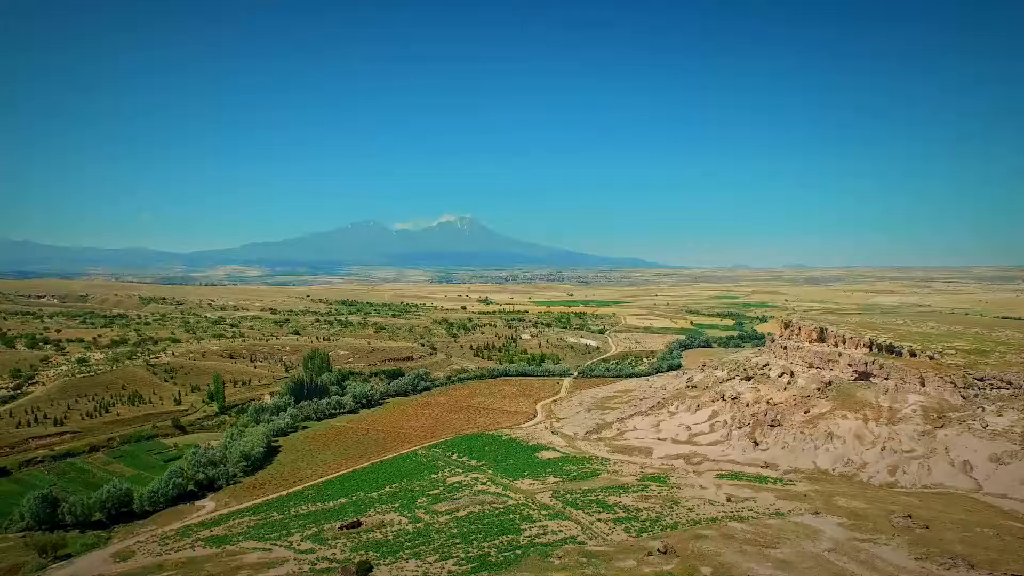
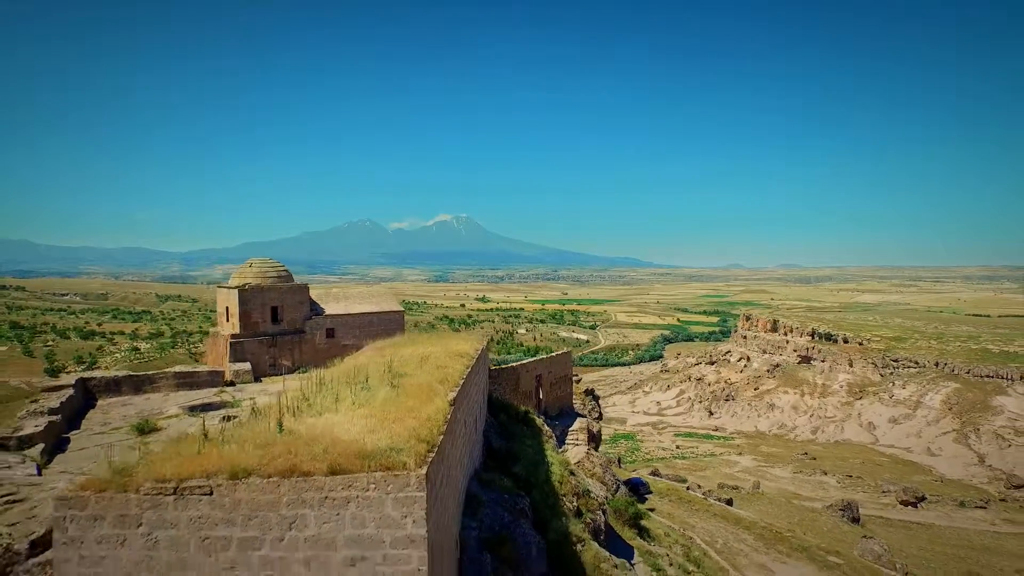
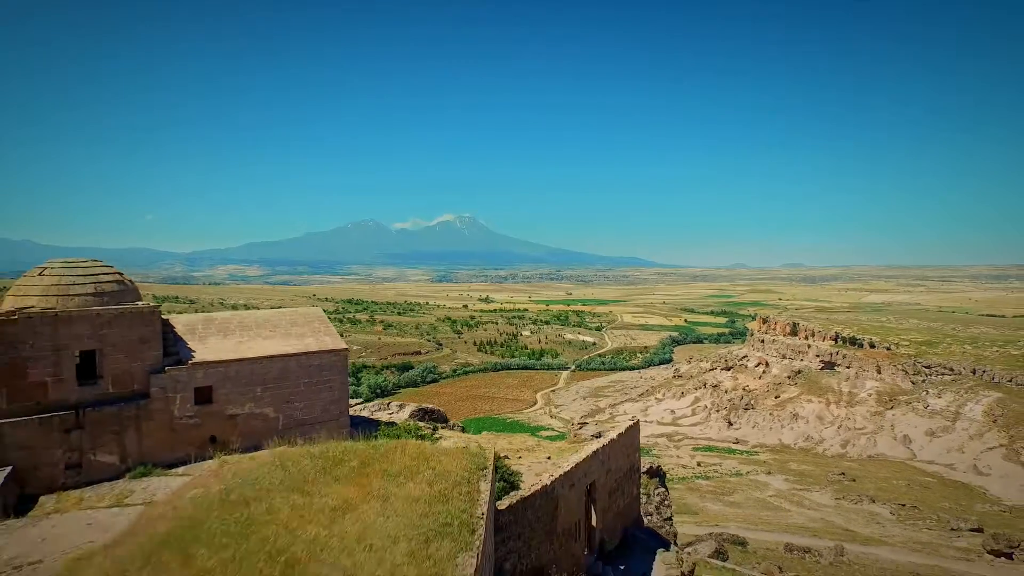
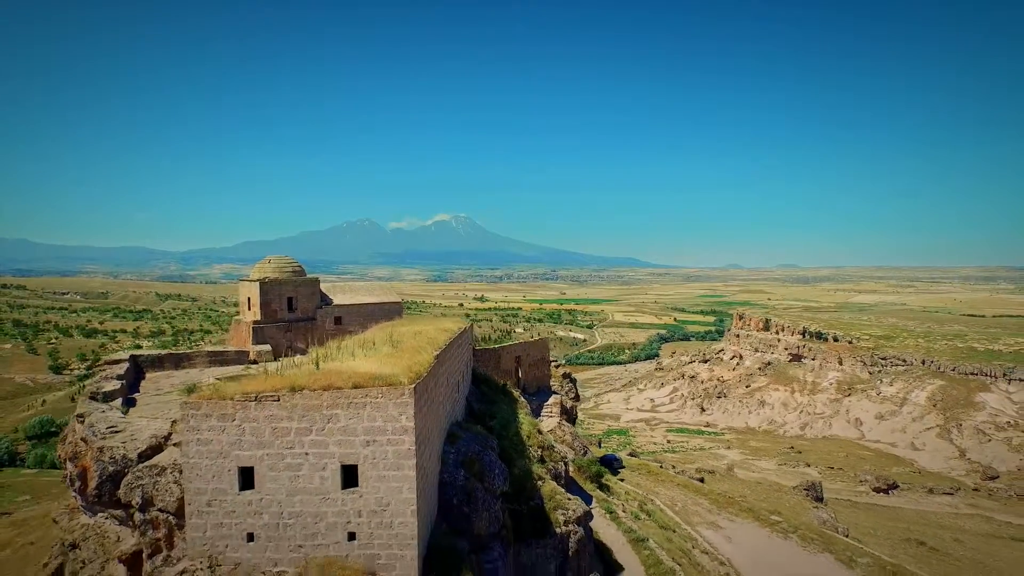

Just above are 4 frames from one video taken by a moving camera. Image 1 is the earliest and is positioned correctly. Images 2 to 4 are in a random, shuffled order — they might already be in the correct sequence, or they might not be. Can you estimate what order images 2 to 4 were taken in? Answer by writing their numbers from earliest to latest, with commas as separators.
3, 2, 4
